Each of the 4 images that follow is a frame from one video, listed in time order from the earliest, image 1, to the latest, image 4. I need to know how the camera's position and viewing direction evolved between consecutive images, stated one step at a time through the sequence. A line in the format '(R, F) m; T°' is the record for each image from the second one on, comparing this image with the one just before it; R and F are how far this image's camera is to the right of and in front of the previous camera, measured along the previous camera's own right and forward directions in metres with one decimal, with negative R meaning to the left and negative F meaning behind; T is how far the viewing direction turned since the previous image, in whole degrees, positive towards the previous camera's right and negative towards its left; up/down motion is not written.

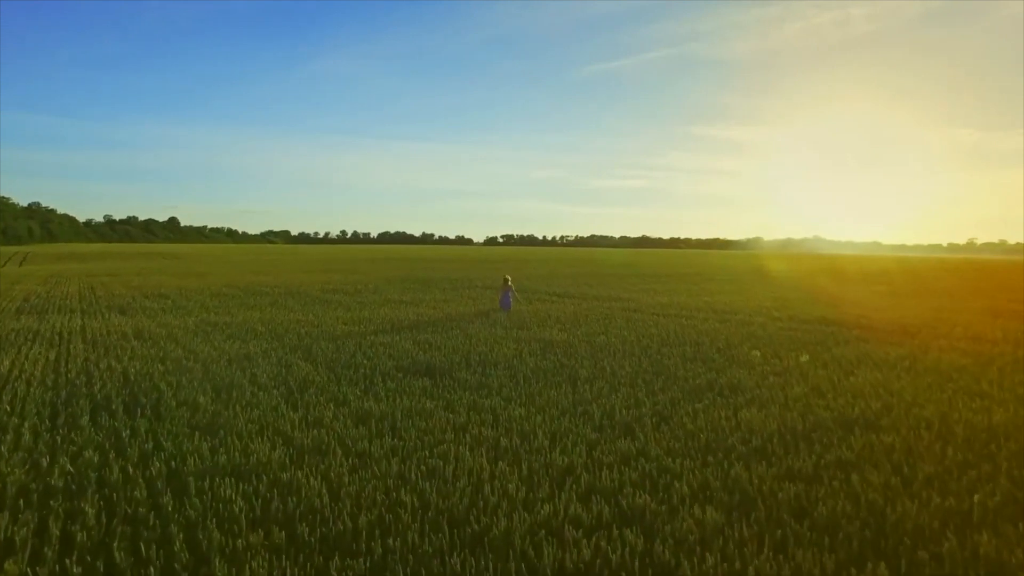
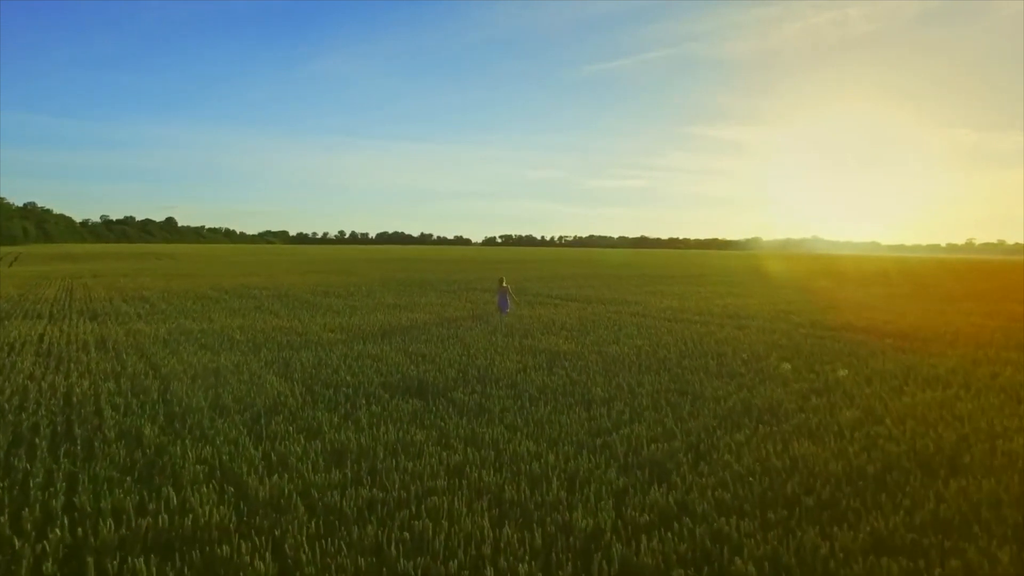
(-0.1, +1.4) m; 0°
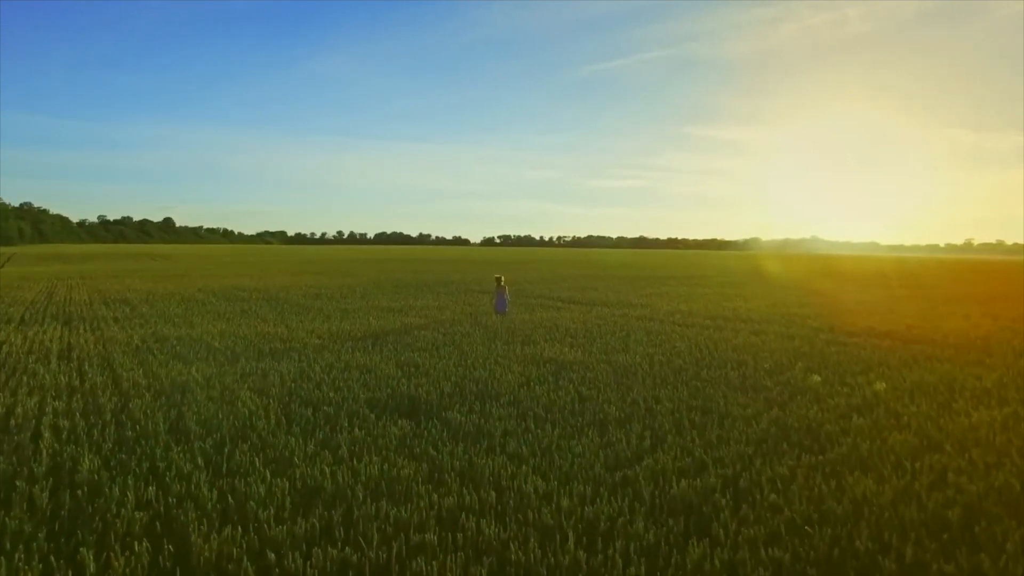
(-0.1, +1.1) m; 0°
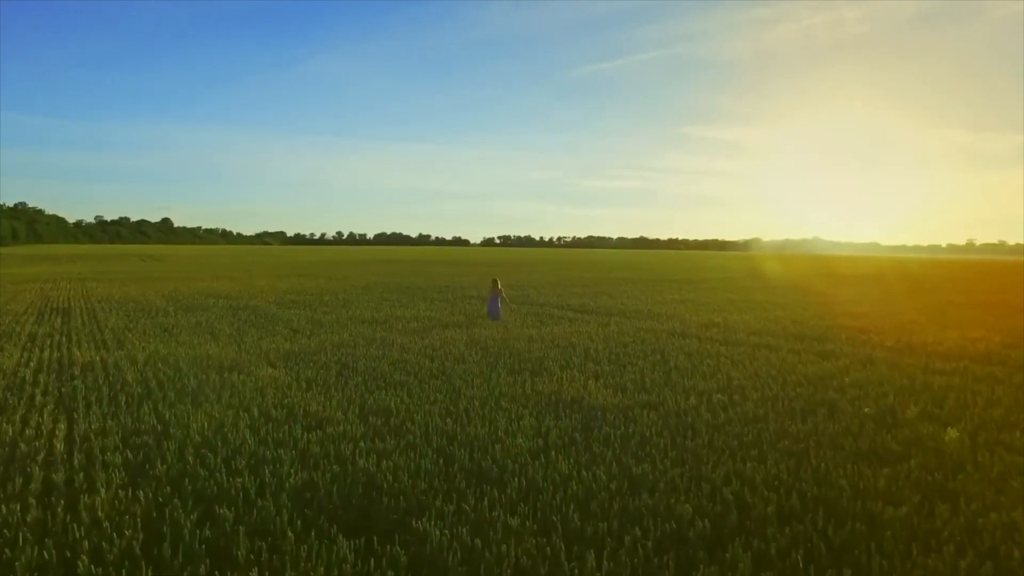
(-0.1, +3.4) m; 0°
